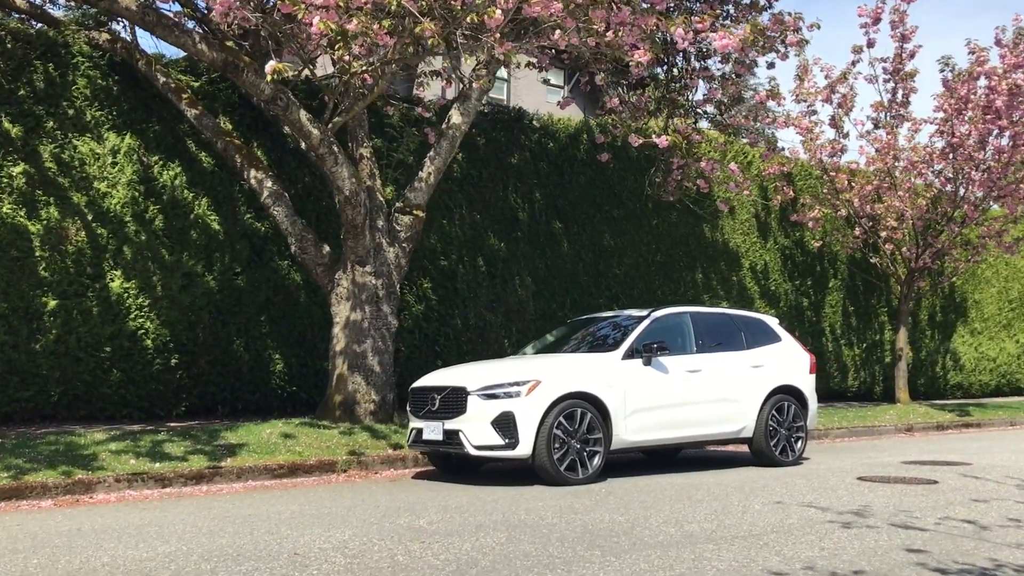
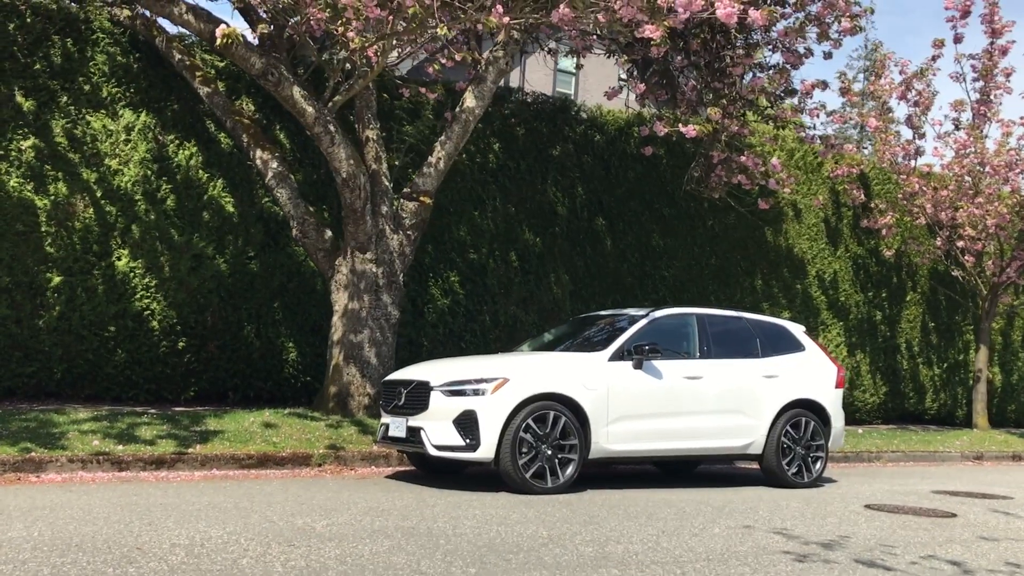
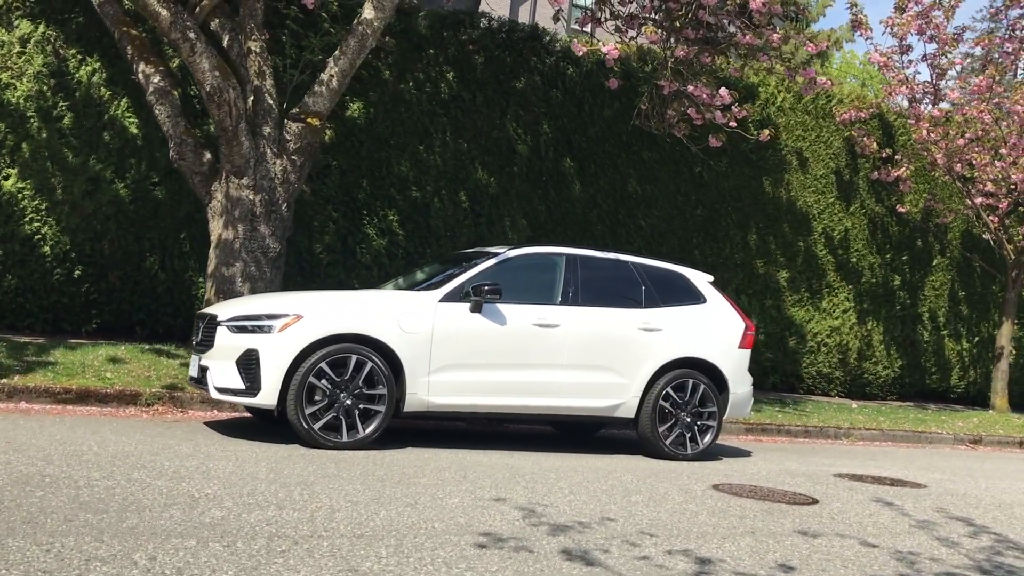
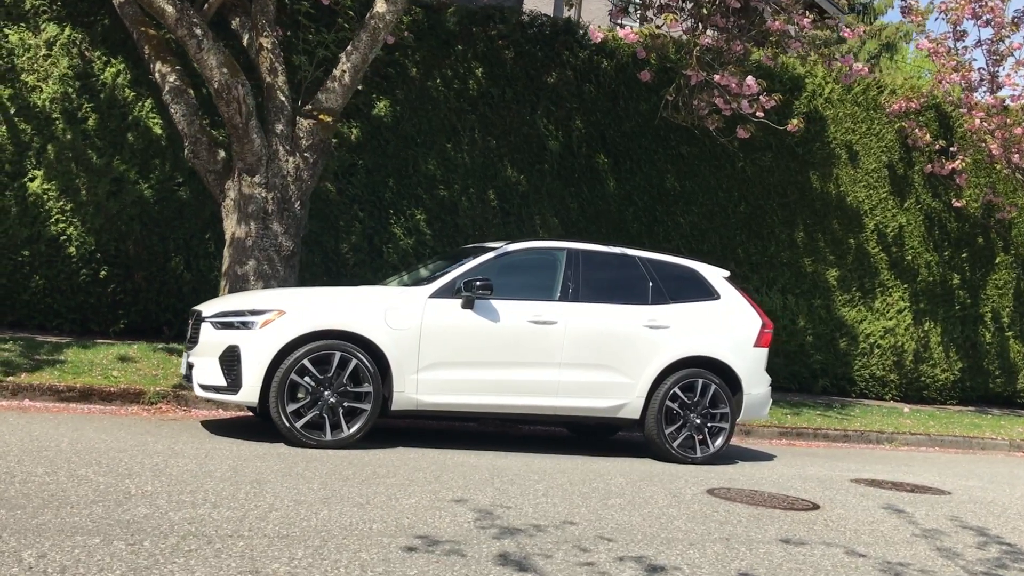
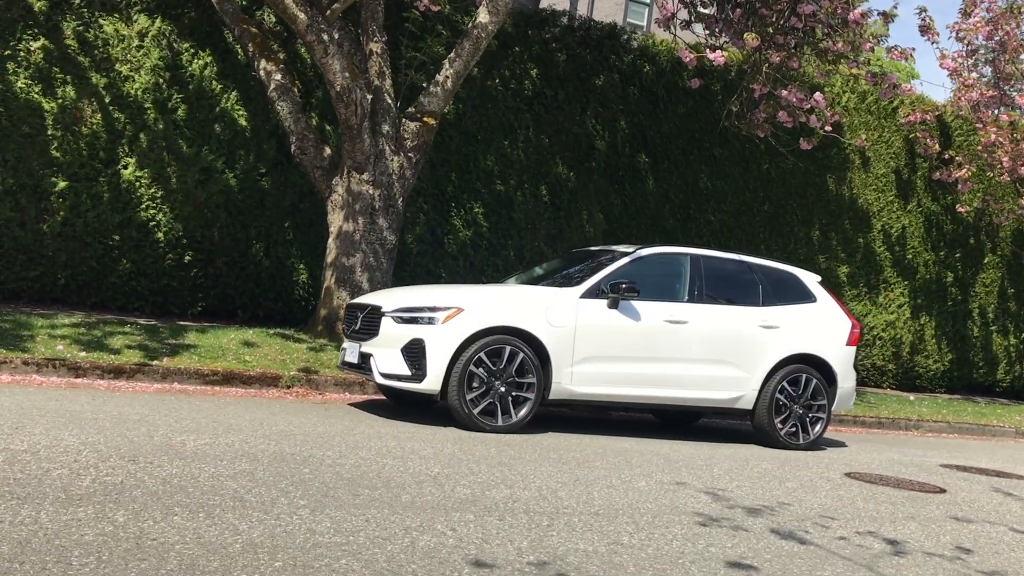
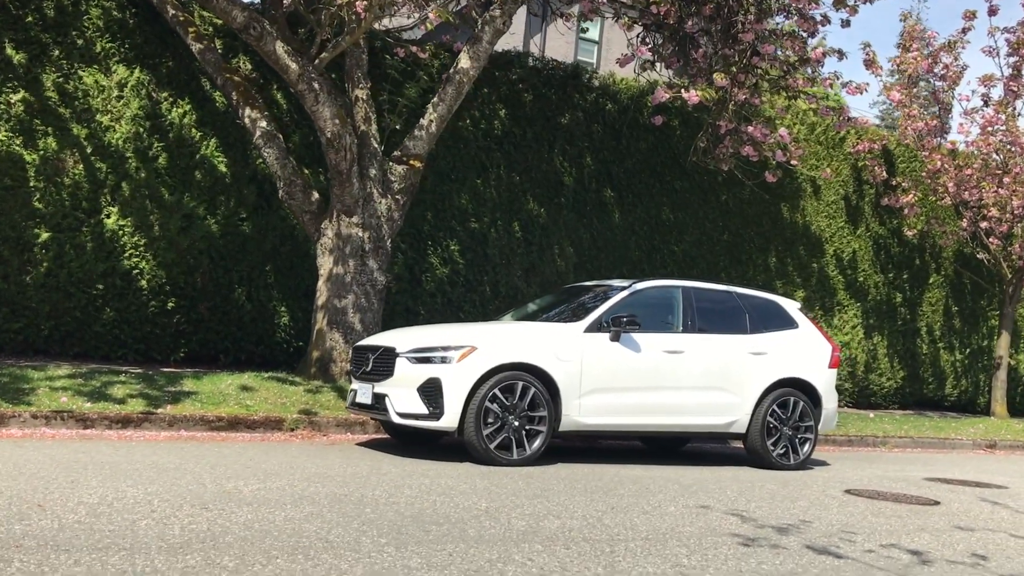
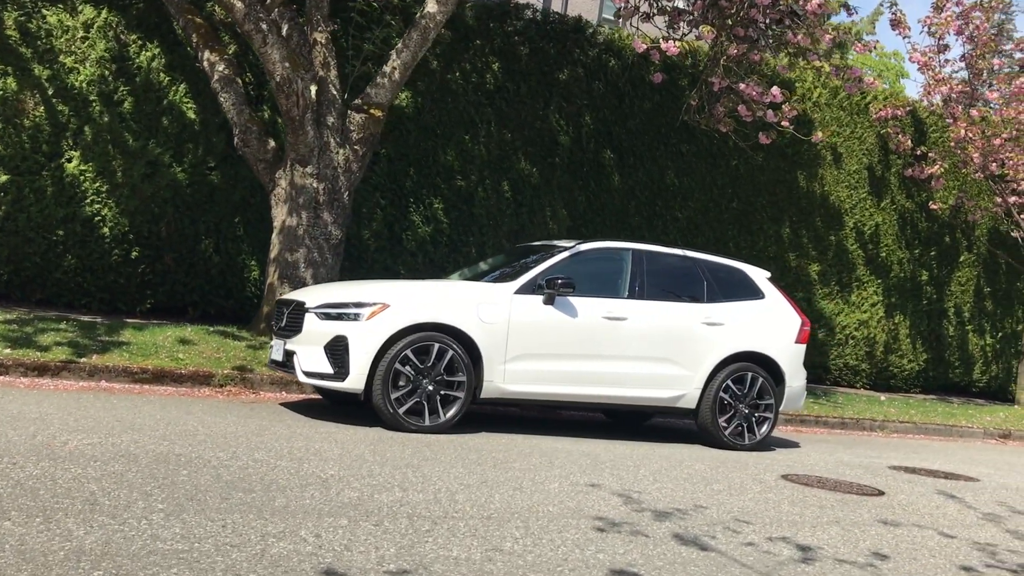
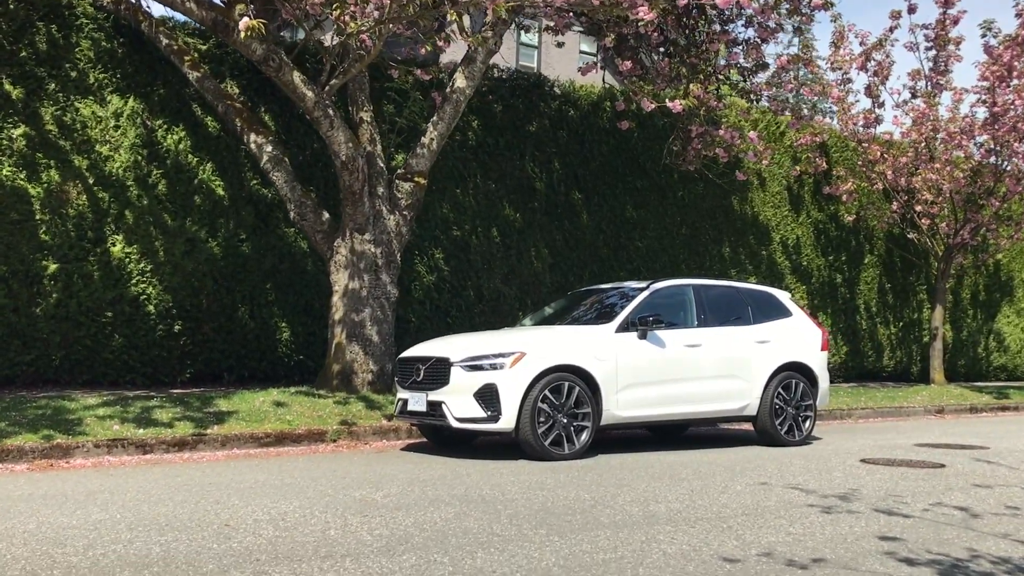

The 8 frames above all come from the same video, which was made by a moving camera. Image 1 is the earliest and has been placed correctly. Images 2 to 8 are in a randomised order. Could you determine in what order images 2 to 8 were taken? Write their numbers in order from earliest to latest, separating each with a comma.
8, 2, 6, 5, 7, 3, 4
